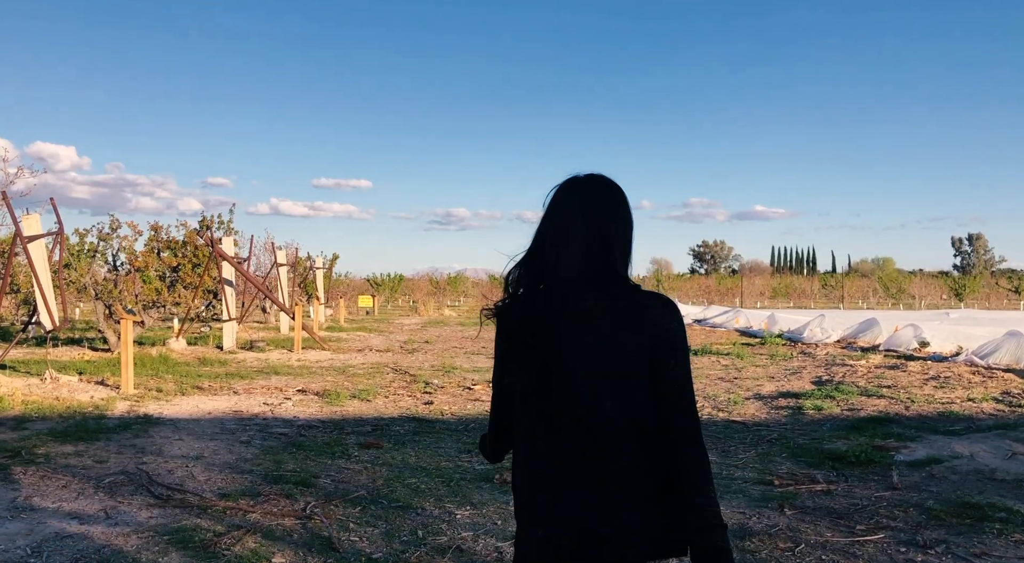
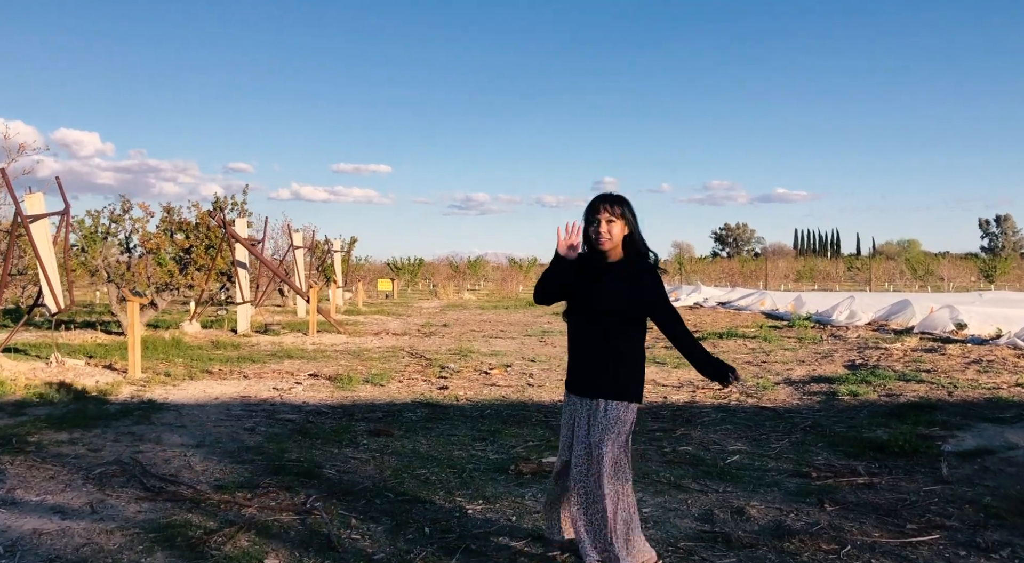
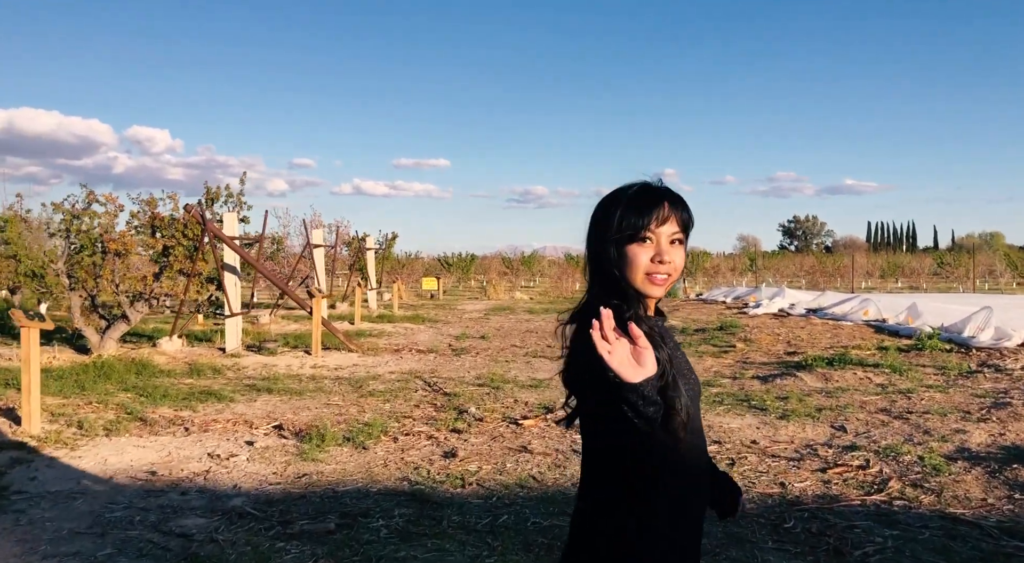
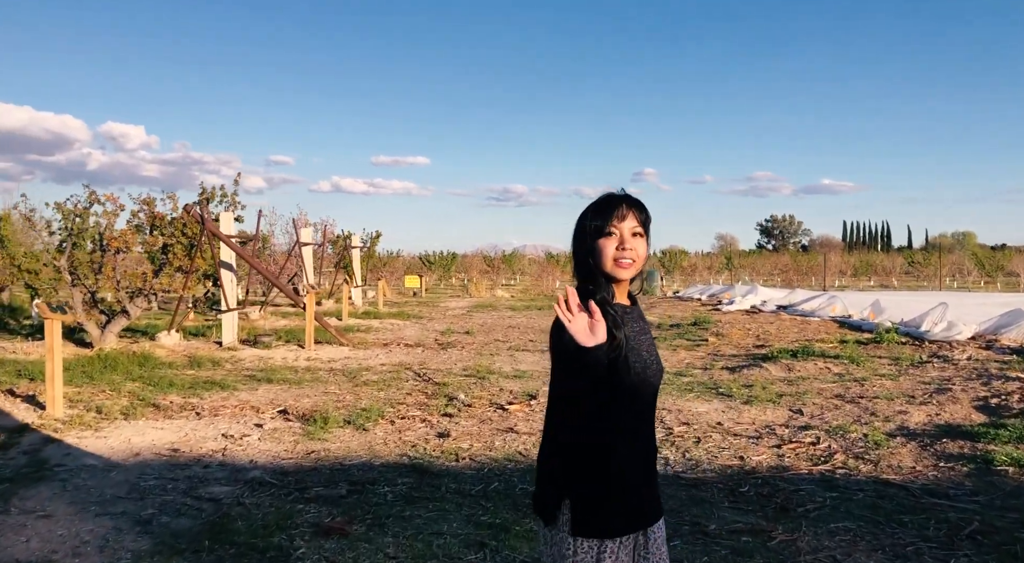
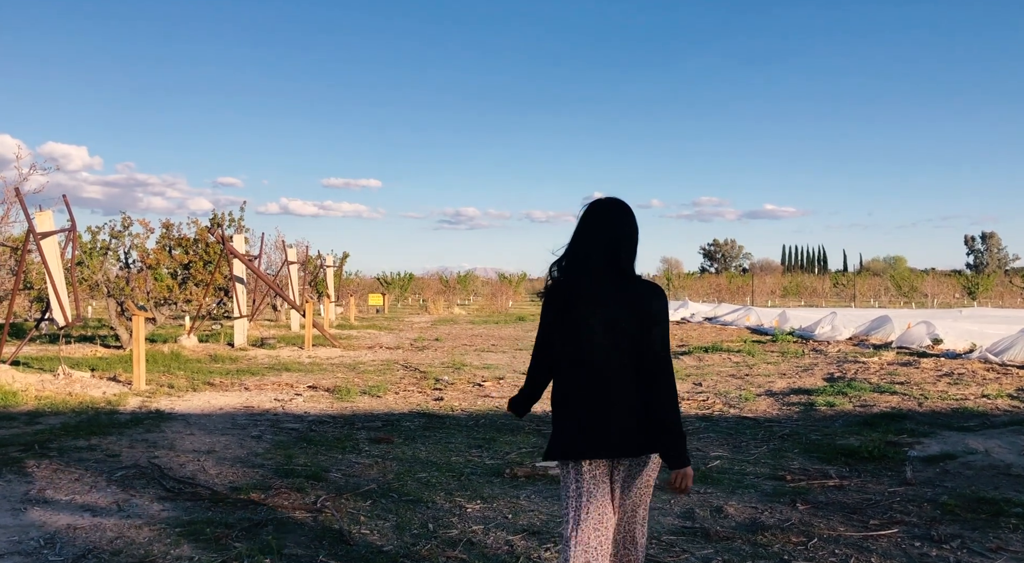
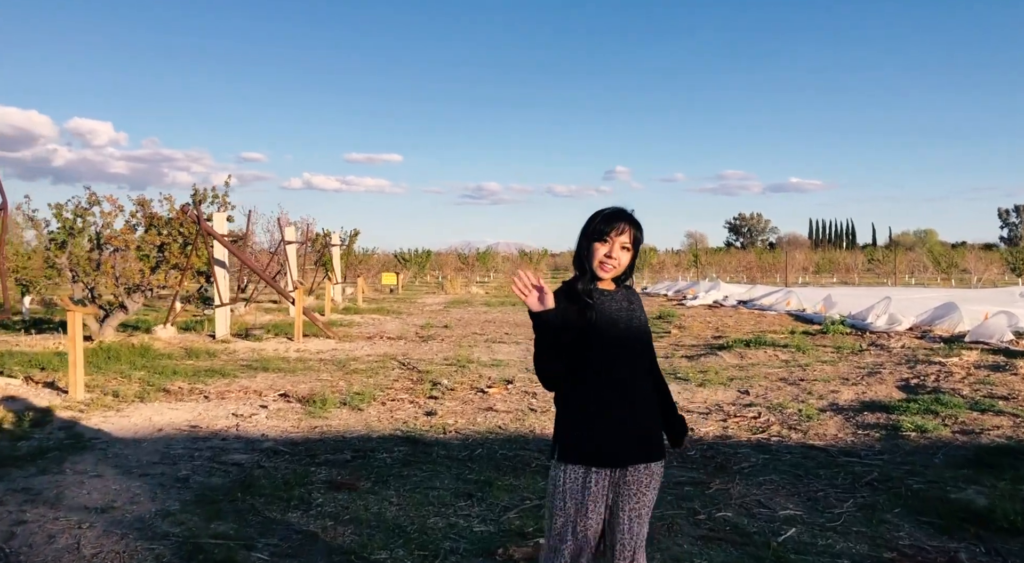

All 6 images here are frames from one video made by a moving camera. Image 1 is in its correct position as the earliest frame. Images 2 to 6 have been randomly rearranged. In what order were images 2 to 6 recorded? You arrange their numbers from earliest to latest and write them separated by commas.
5, 2, 6, 4, 3
